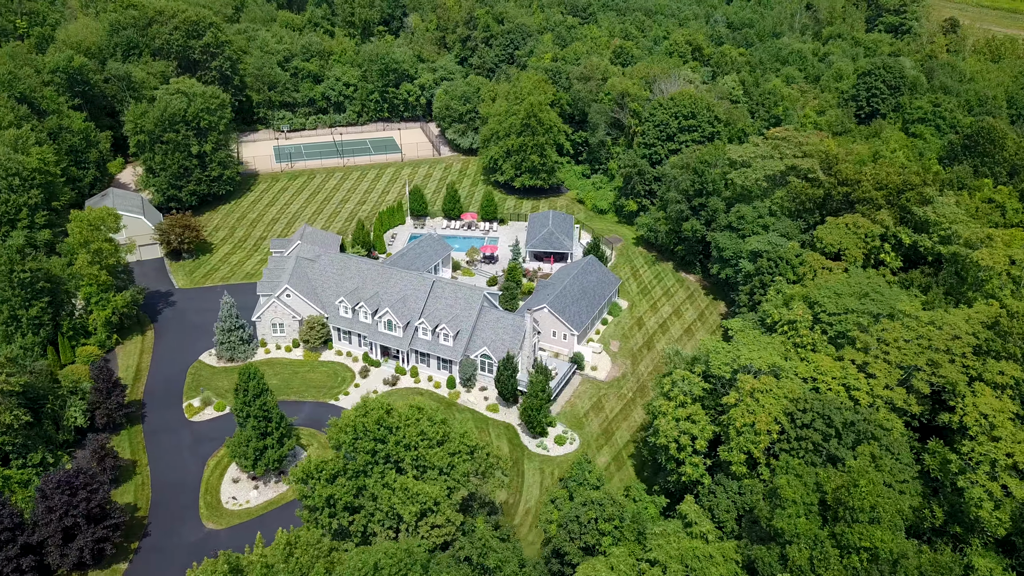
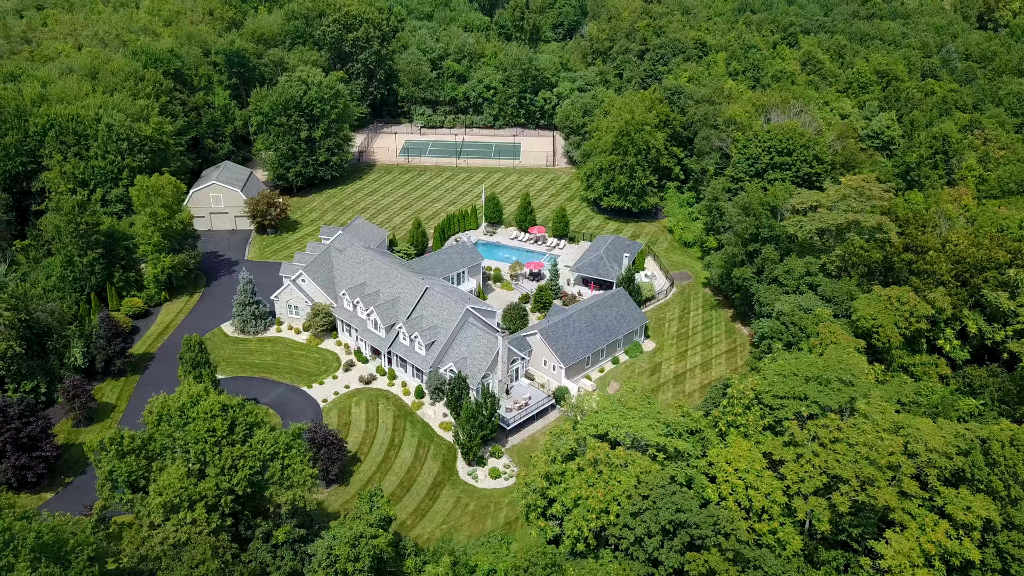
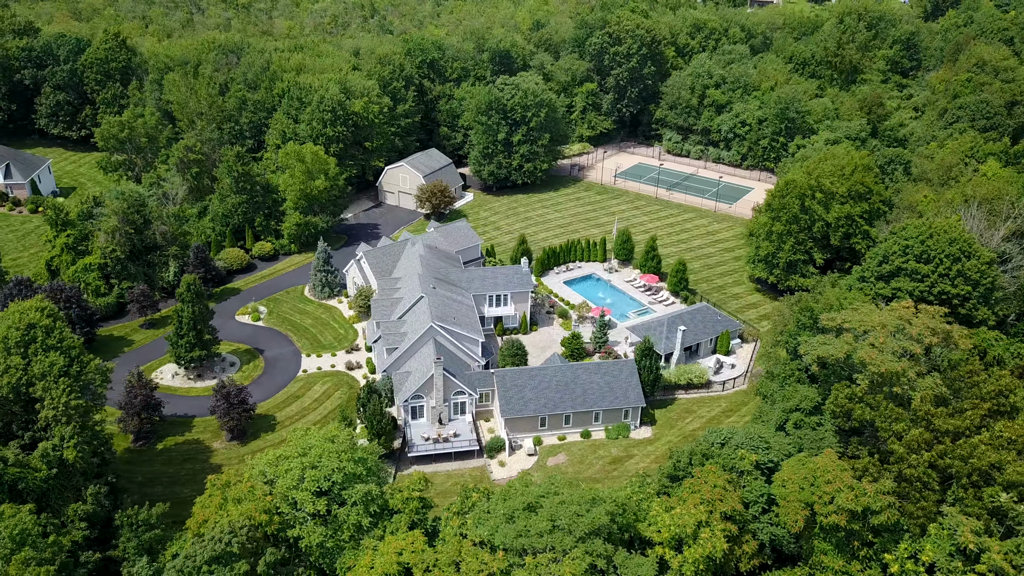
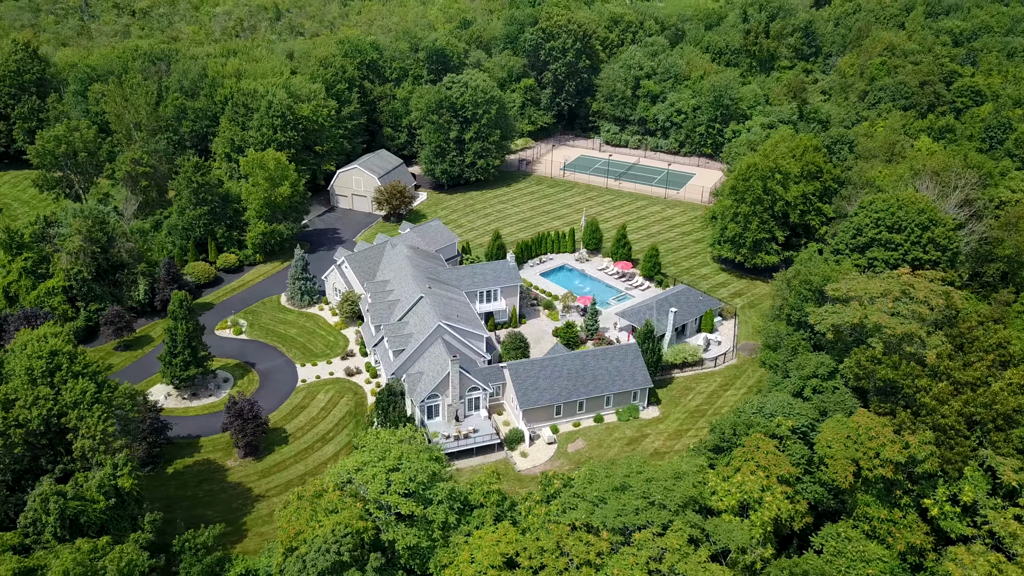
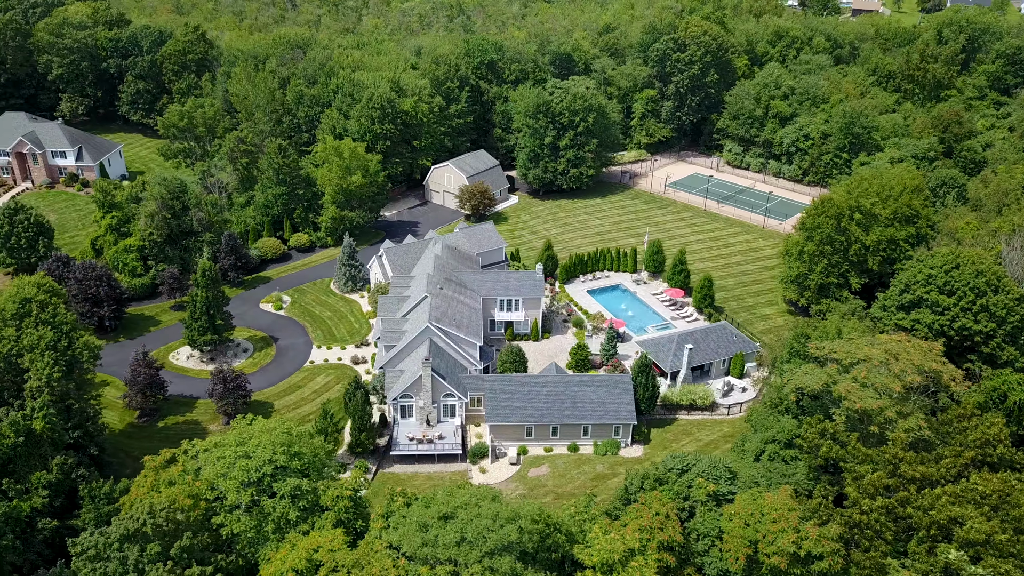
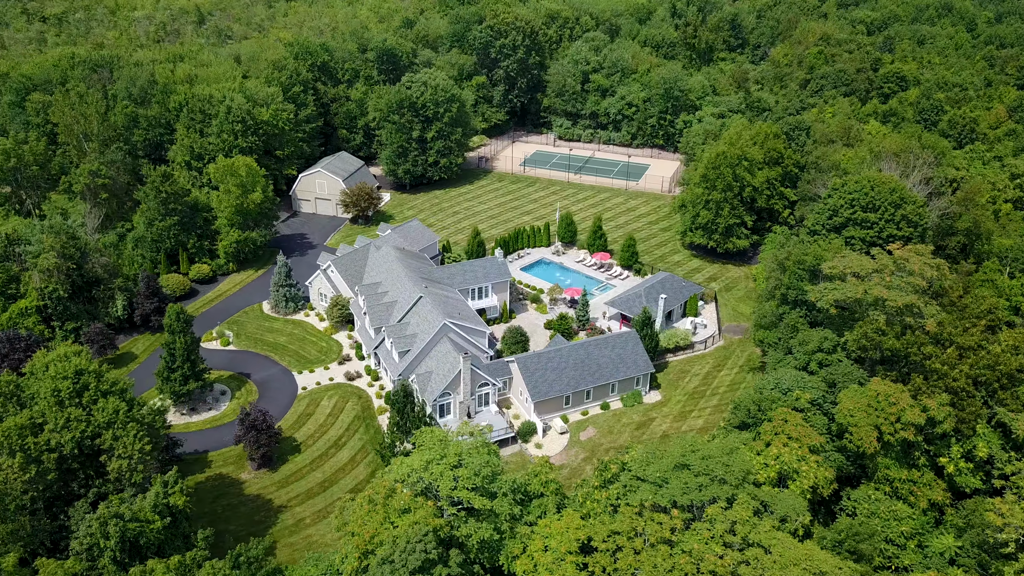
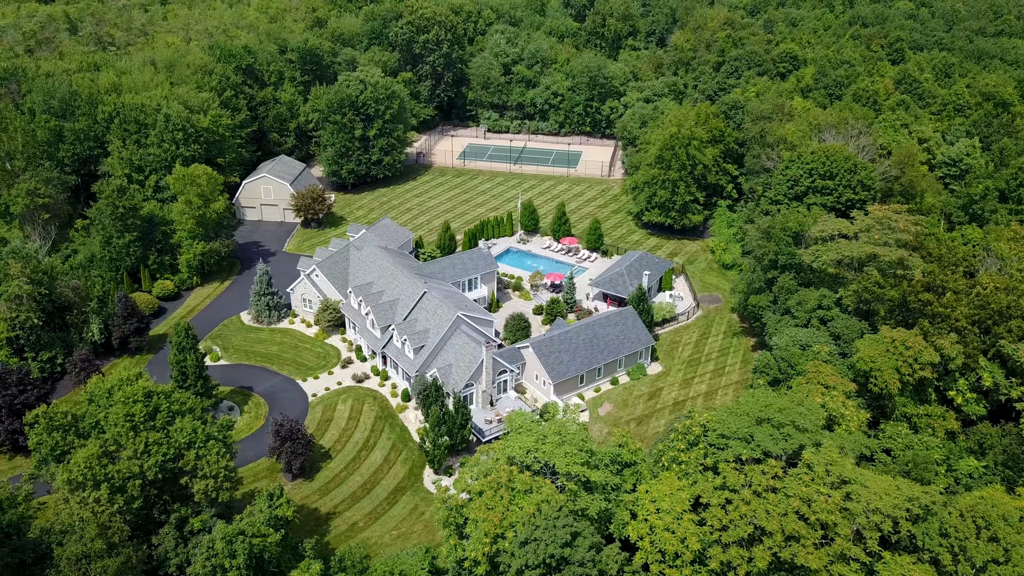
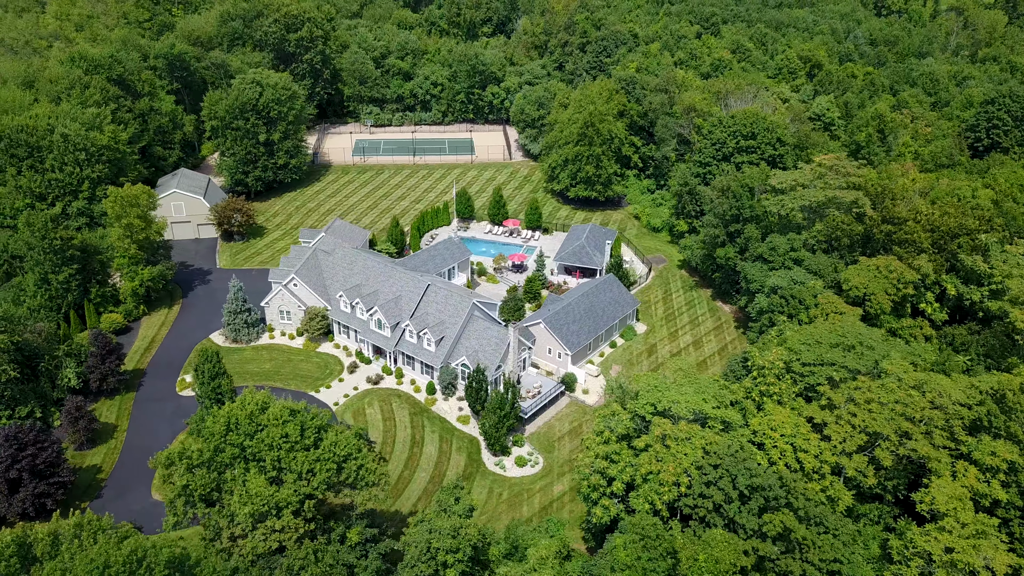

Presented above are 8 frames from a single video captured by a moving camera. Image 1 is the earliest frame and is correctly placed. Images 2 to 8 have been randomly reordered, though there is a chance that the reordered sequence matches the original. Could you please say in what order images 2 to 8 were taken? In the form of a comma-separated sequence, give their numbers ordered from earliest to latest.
8, 2, 7, 6, 4, 3, 5
